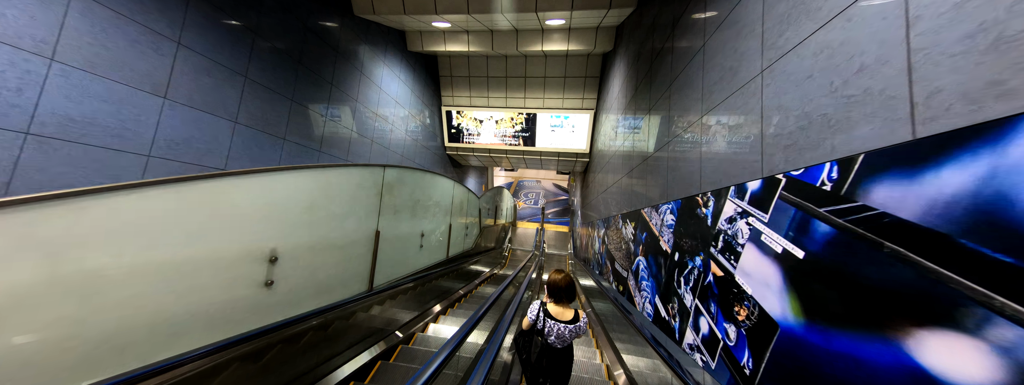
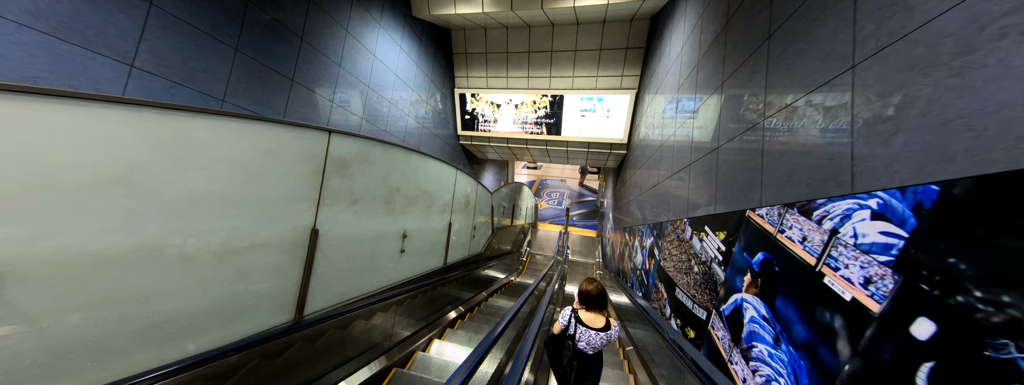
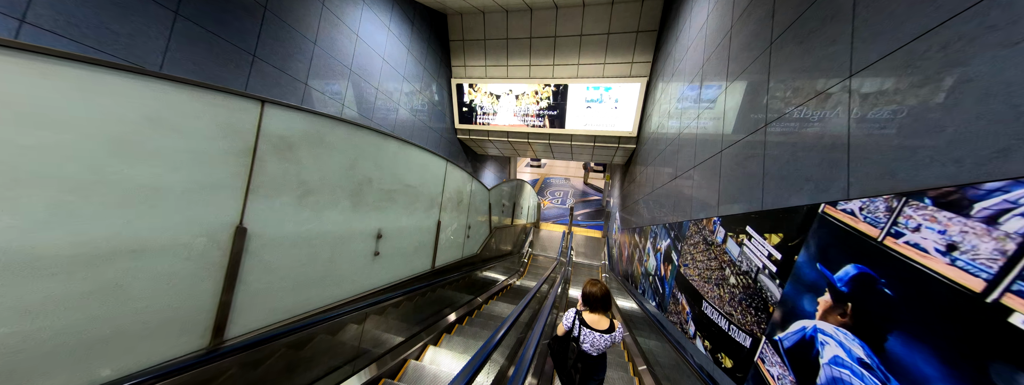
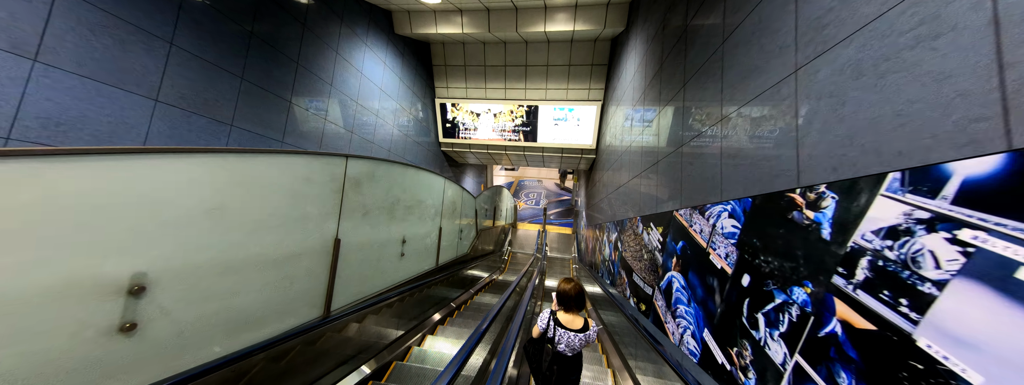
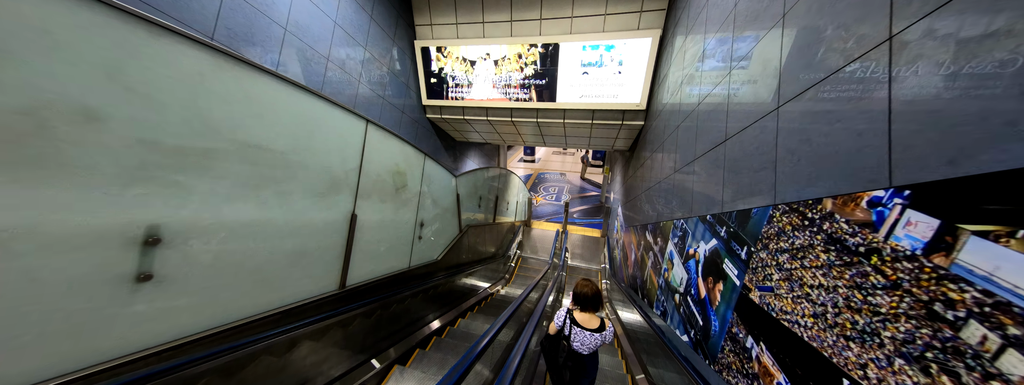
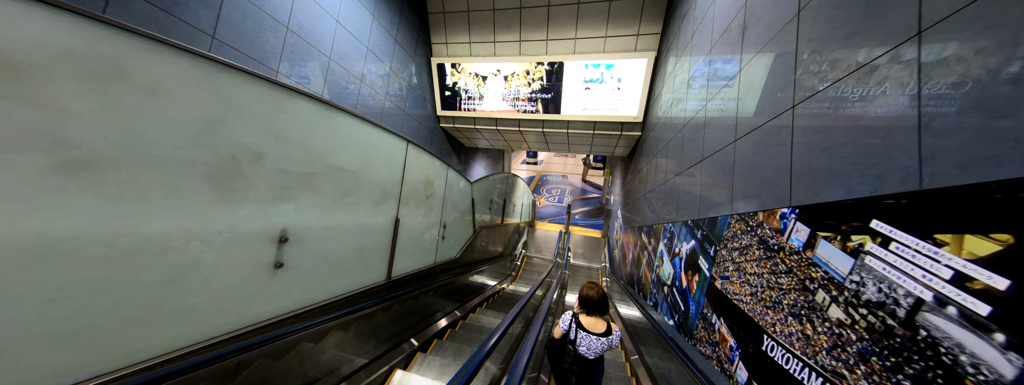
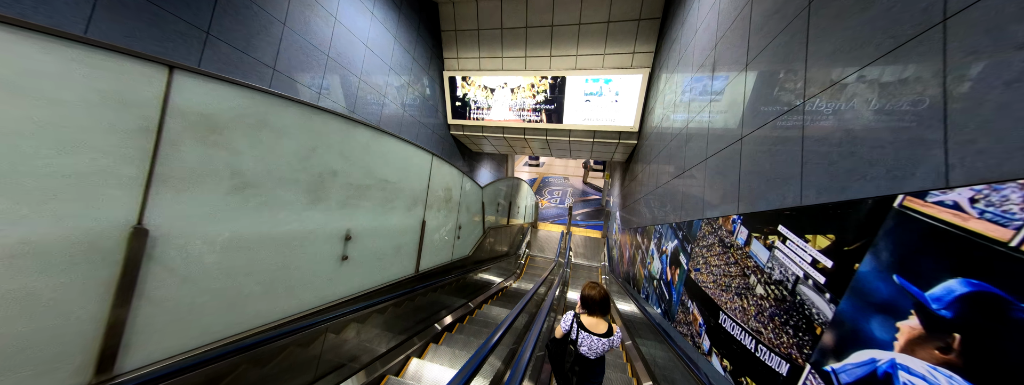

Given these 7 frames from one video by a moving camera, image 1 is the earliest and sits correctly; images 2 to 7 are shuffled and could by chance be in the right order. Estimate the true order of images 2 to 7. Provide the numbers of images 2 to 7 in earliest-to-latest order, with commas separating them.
4, 2, 3, 7, 6, 5
